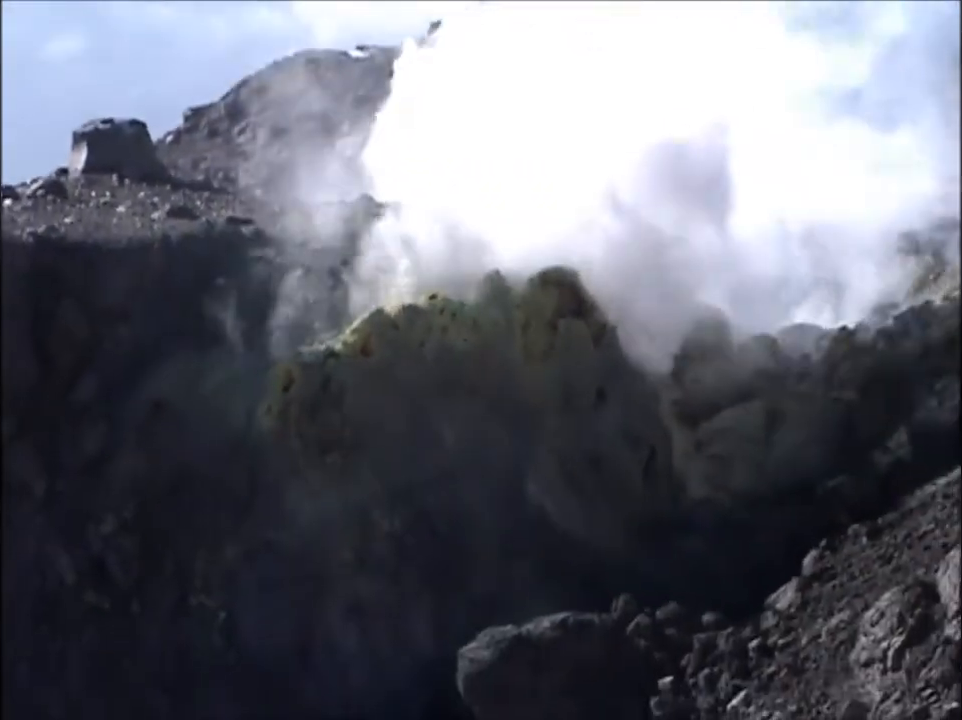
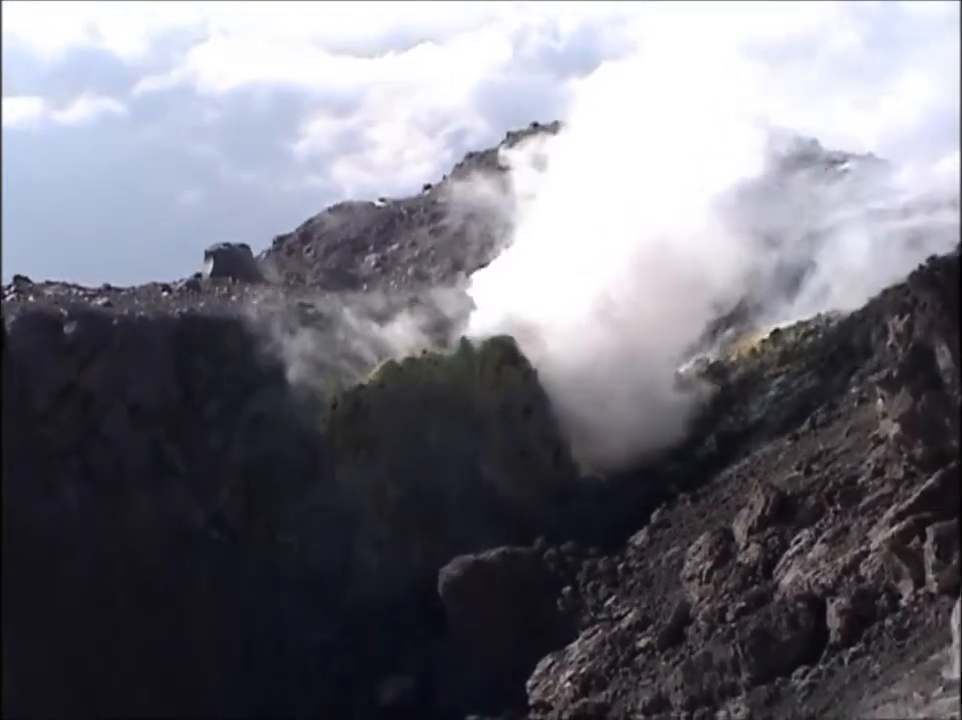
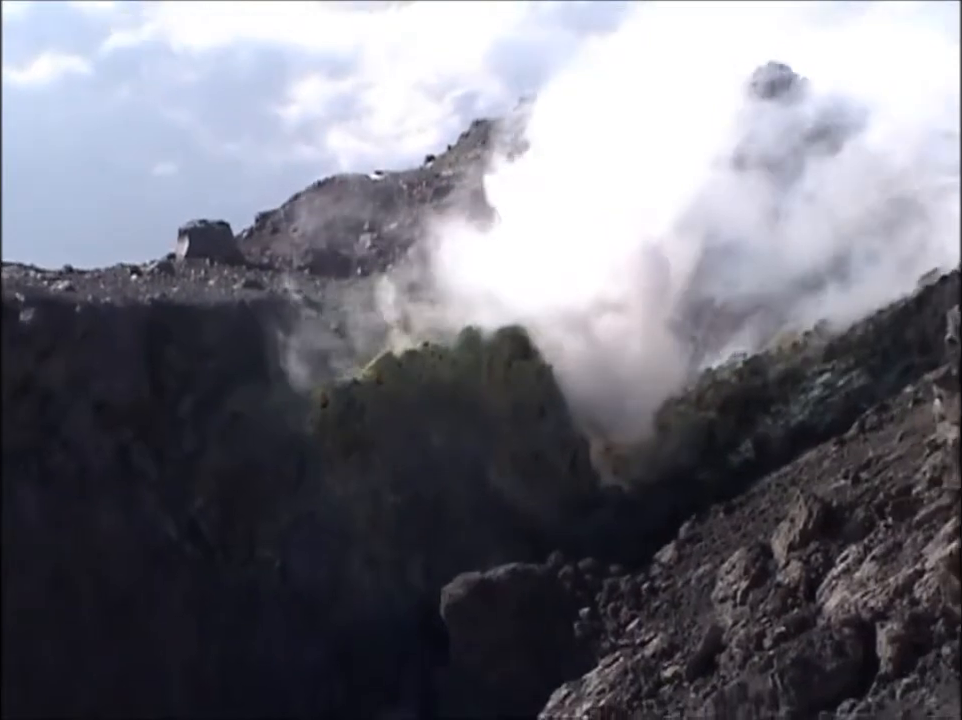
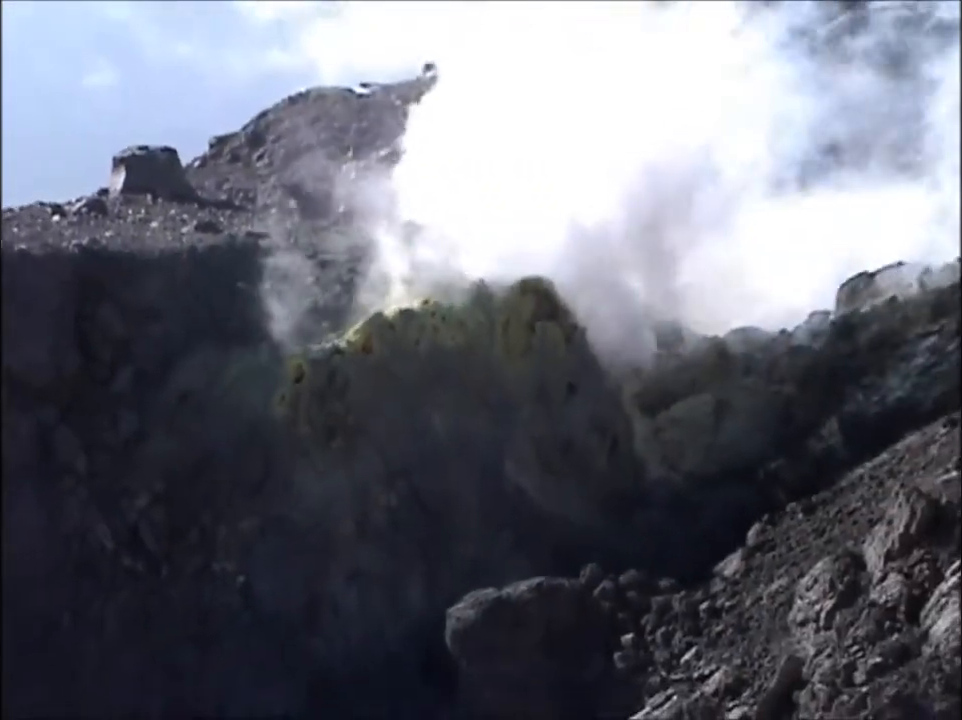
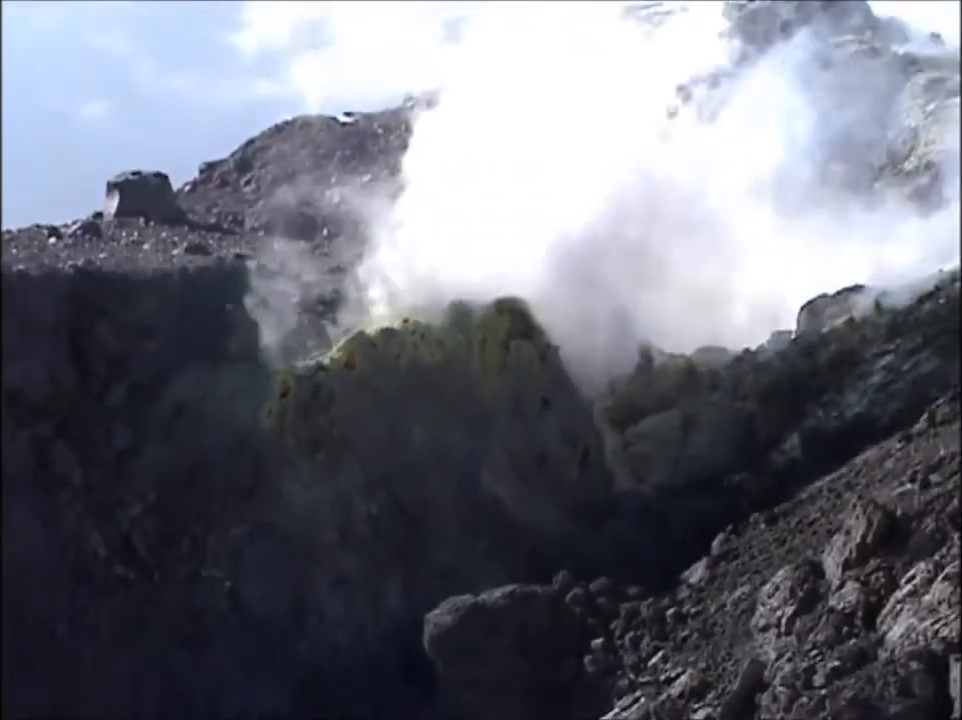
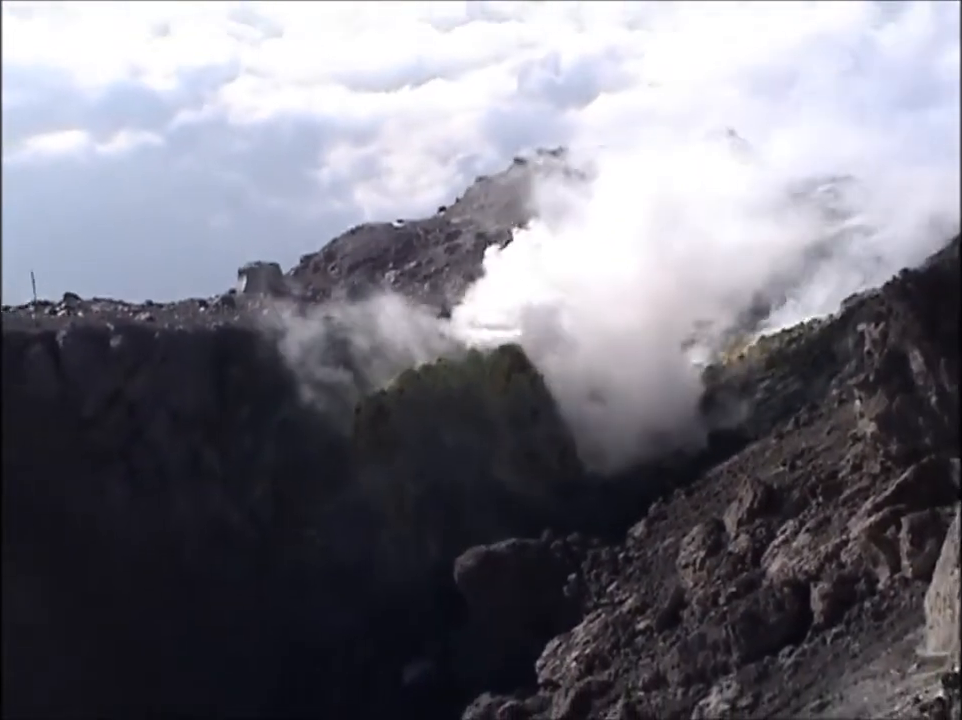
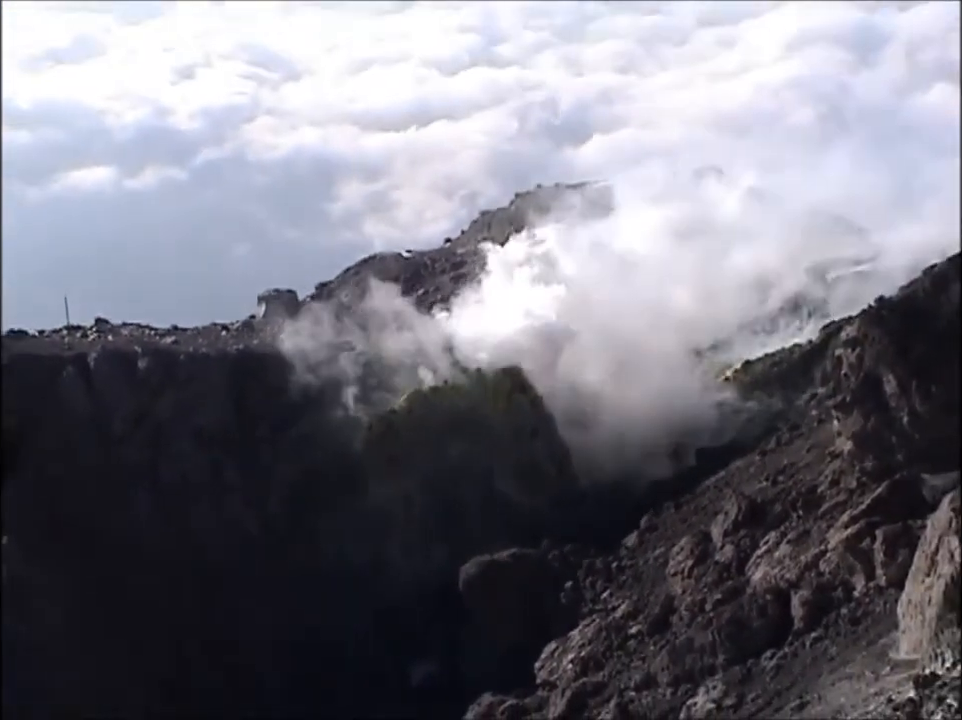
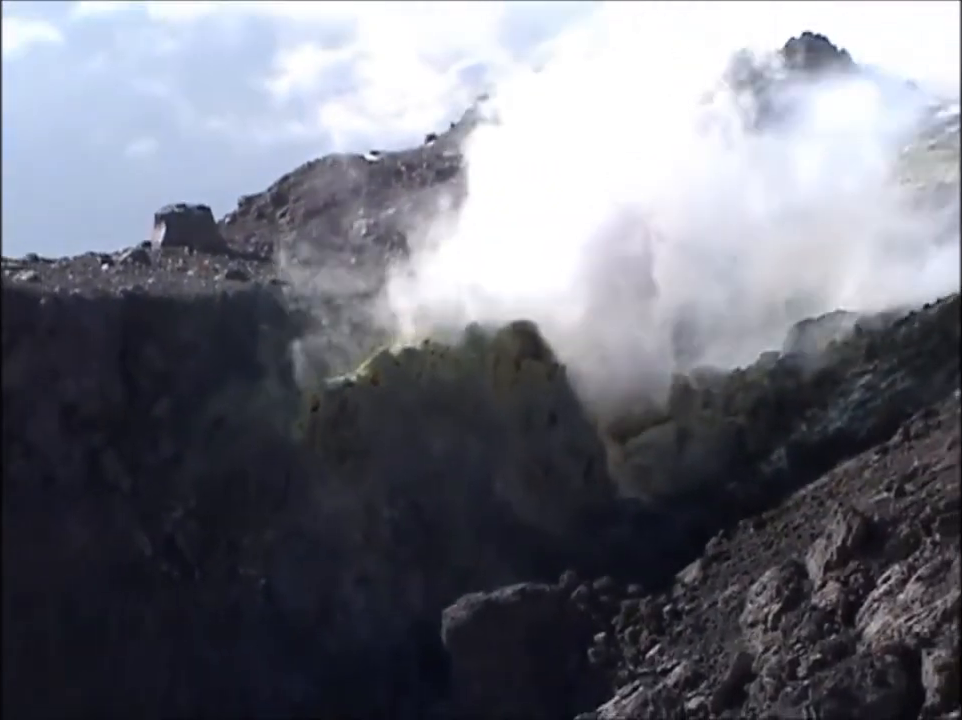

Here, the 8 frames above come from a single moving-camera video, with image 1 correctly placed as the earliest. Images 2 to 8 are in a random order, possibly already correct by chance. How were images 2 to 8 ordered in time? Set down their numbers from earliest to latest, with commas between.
4, 5, 8, 3, 2, 6, 7
